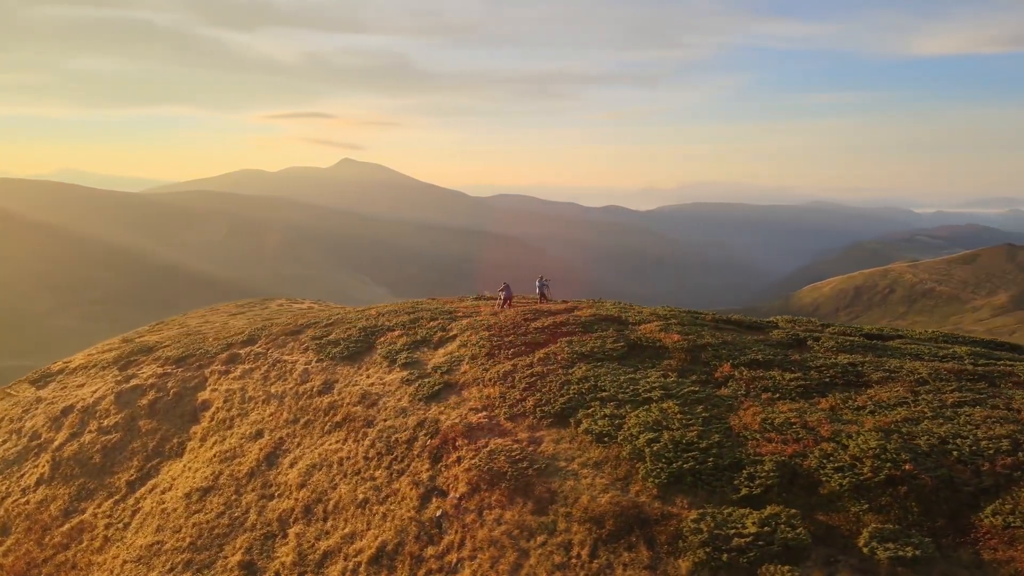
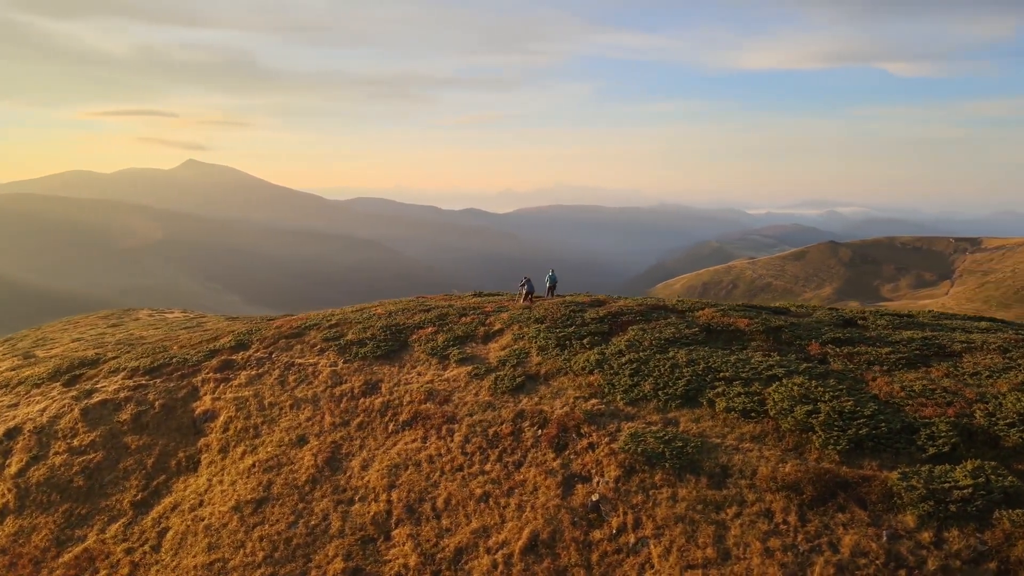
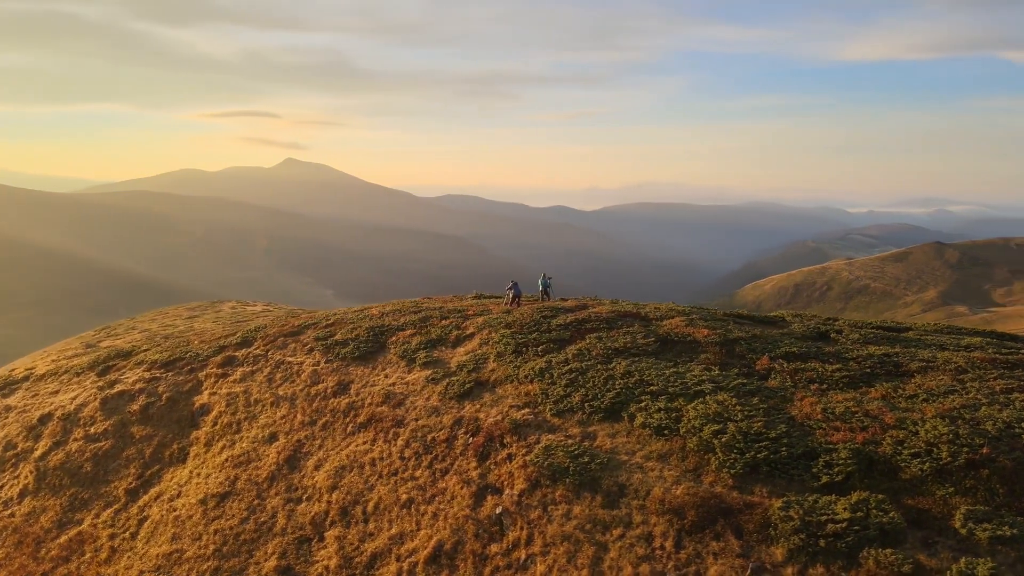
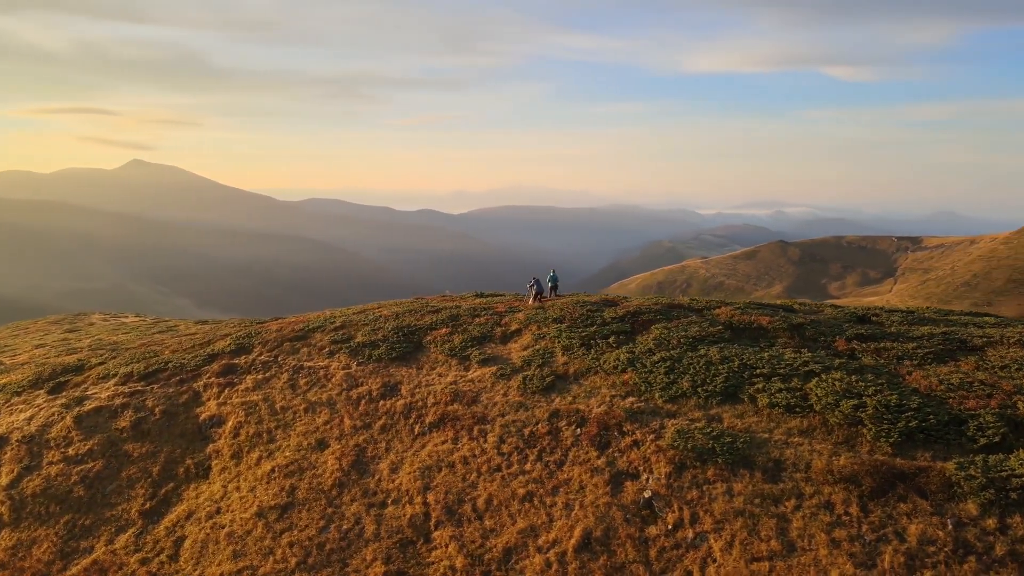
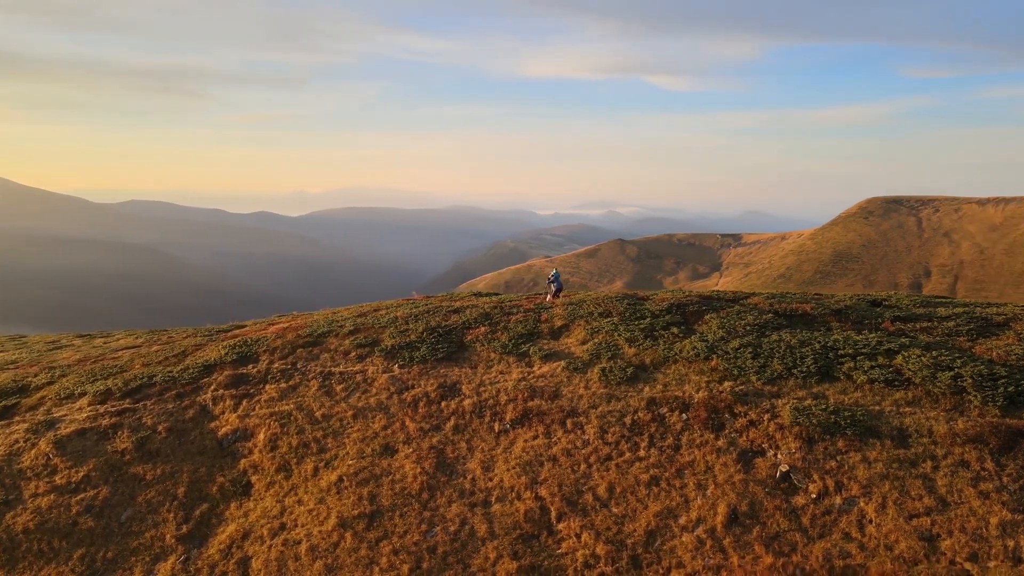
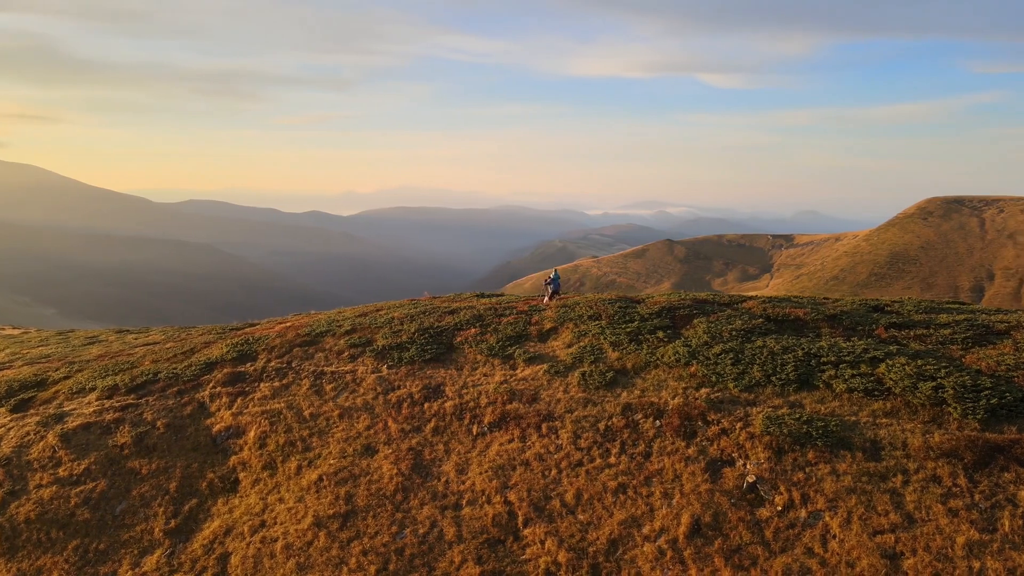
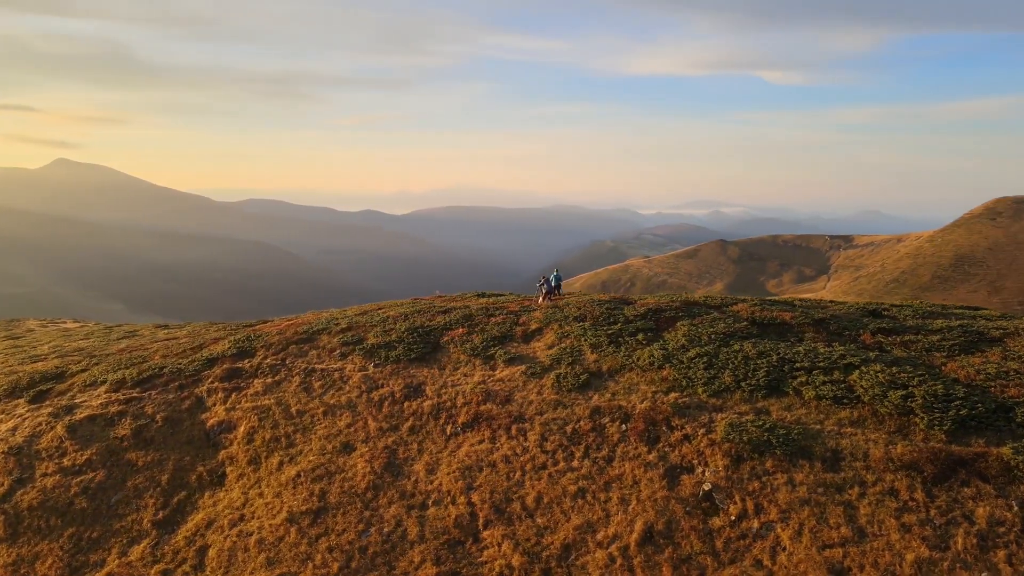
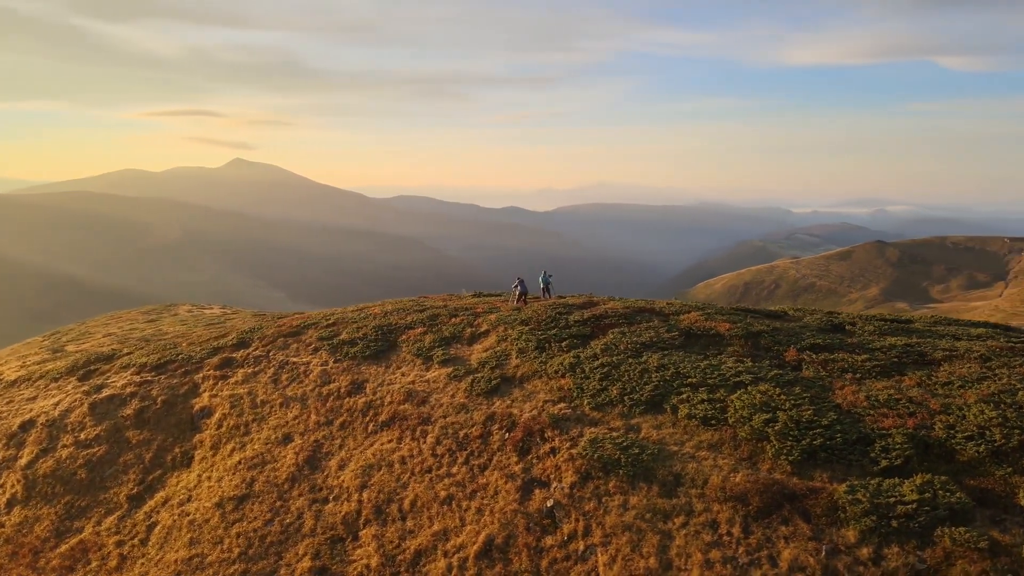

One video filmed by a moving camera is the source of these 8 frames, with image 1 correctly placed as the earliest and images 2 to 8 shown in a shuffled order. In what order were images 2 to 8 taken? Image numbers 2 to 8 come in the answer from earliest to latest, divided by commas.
3, 8, 2, 4, 7, 6, 5
